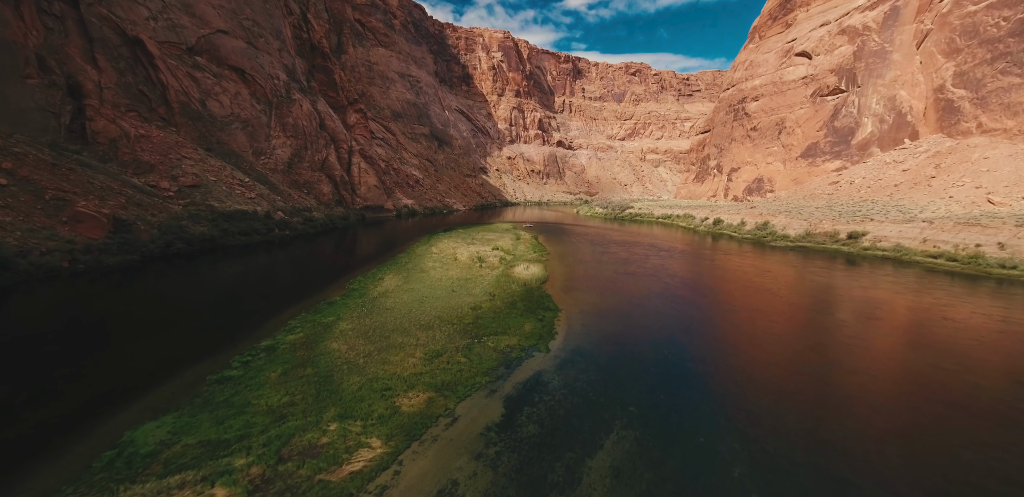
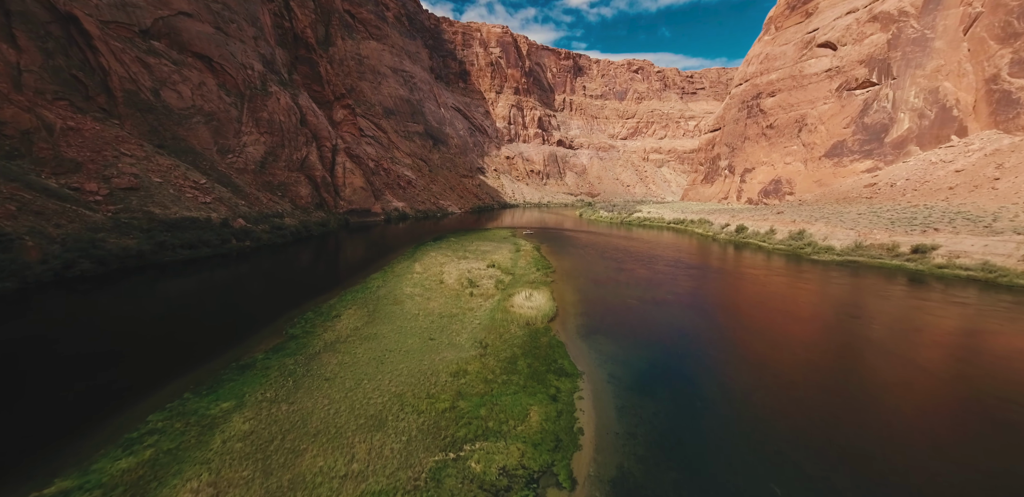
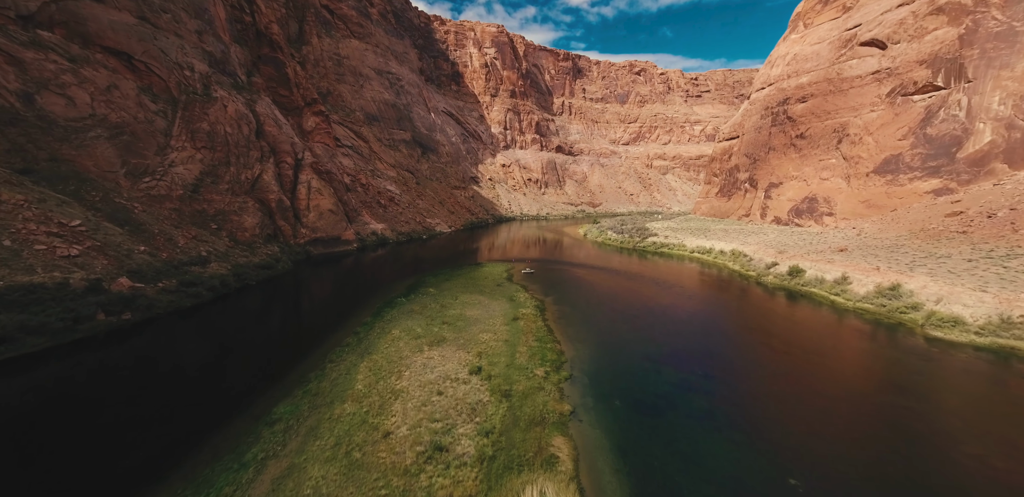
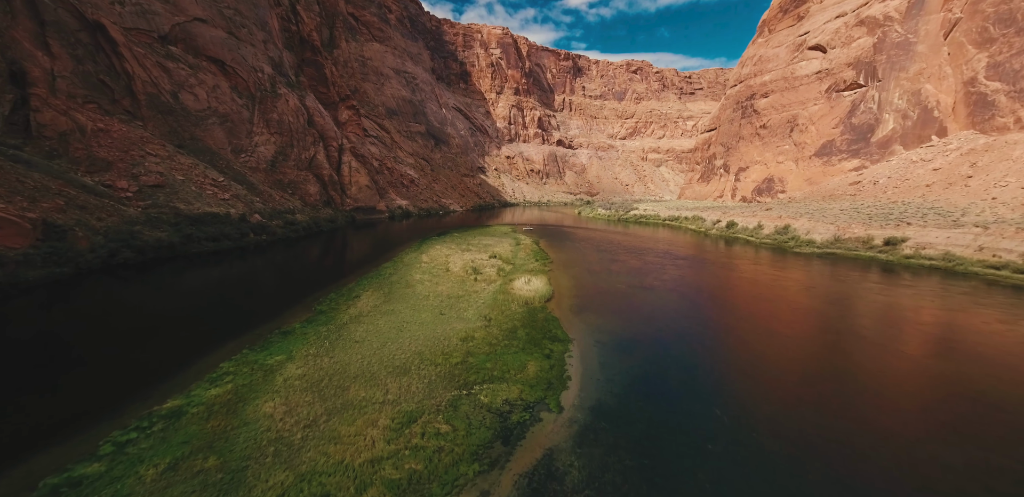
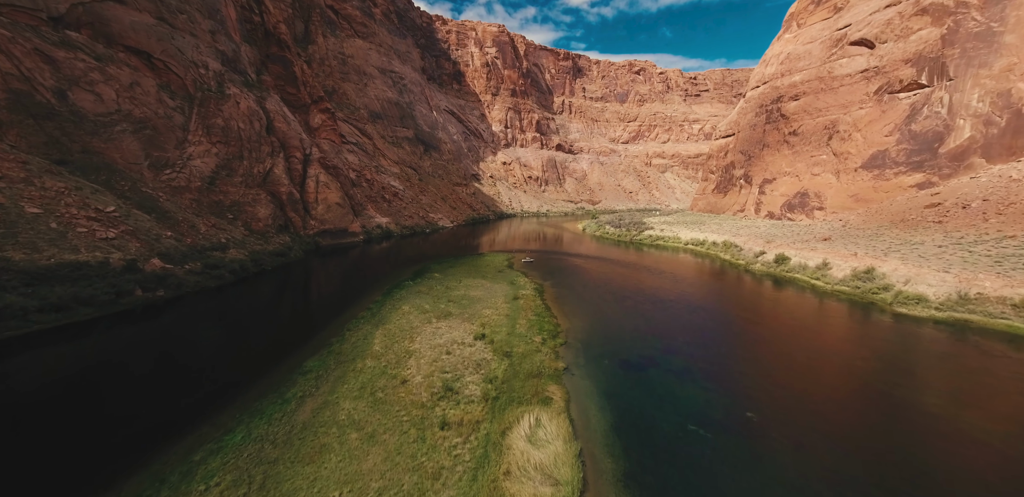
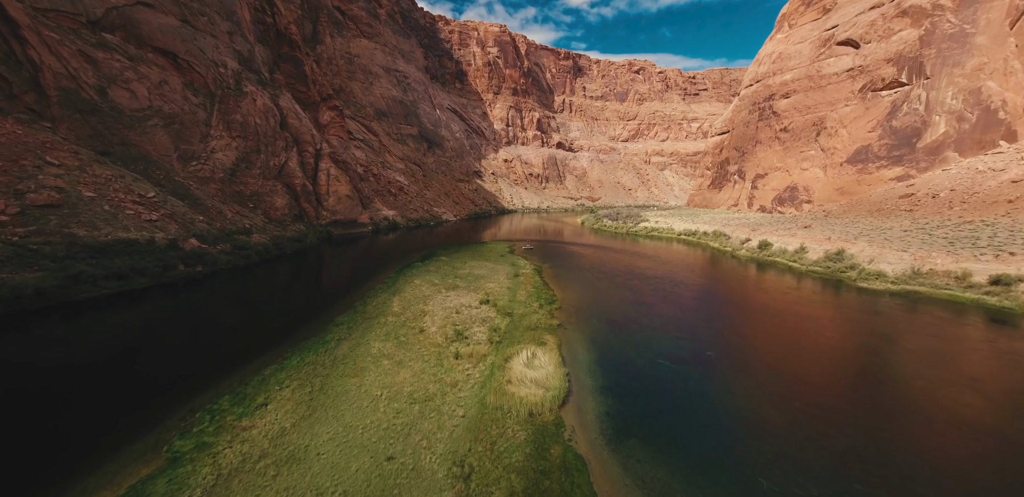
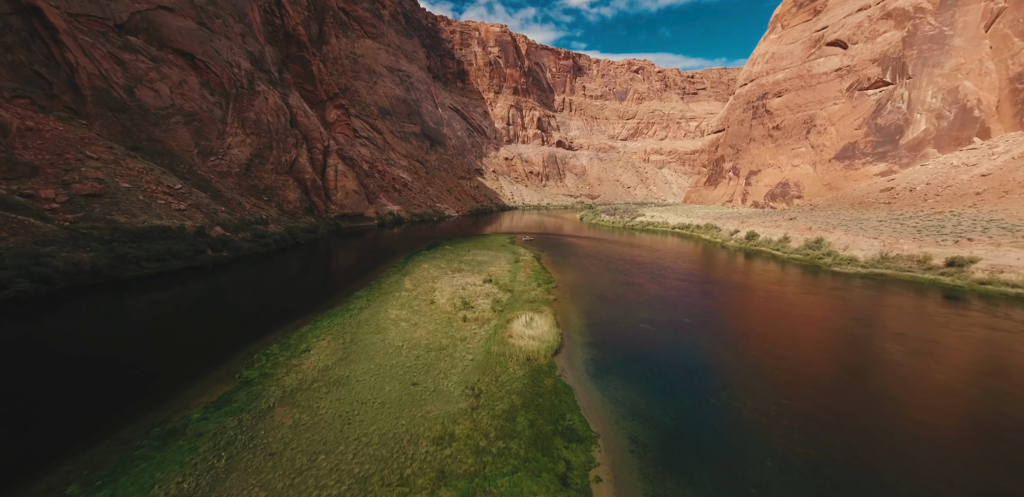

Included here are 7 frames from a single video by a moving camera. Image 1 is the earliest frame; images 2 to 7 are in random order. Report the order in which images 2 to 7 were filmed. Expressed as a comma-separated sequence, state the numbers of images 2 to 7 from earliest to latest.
4, 2, 7, 6, 5, 3
